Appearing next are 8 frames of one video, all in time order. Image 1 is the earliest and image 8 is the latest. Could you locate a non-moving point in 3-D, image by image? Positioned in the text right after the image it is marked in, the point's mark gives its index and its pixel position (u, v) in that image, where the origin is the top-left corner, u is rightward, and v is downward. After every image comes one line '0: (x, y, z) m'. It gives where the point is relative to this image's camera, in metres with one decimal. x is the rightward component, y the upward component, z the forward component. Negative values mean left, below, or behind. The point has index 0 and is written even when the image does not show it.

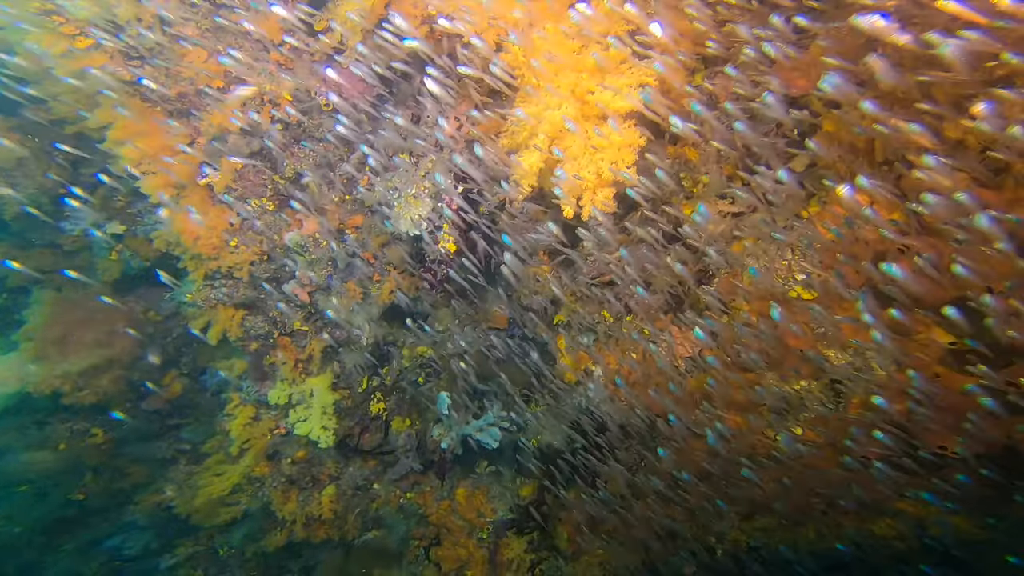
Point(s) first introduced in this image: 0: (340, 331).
0: (-2.2, -0.5, +5.5) m
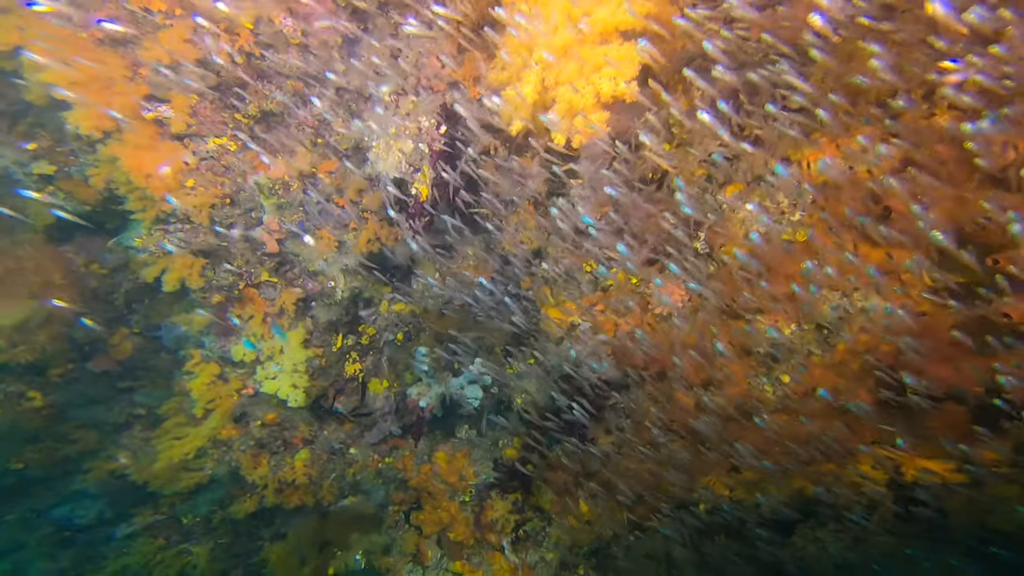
0: (-2.4, +0.1, +5.0) m
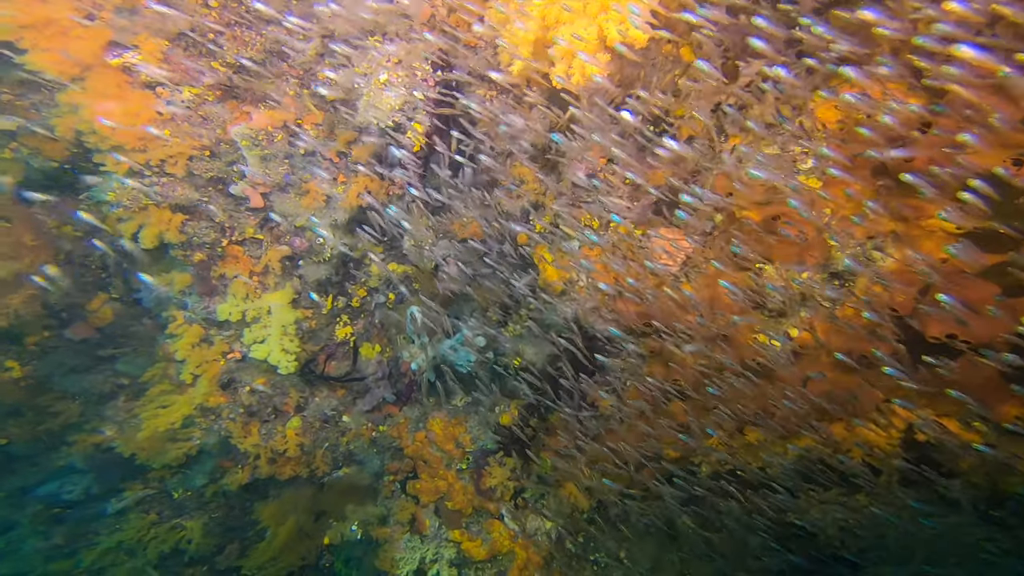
0: (-2.4, +0.6, +4.8) m
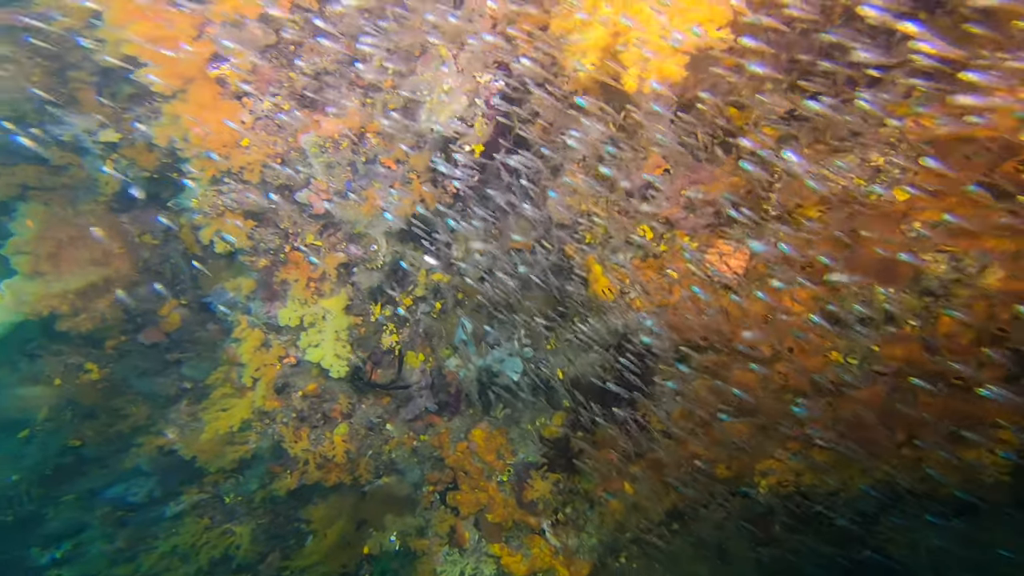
0: (-1.9, +0.5, +5.1) m
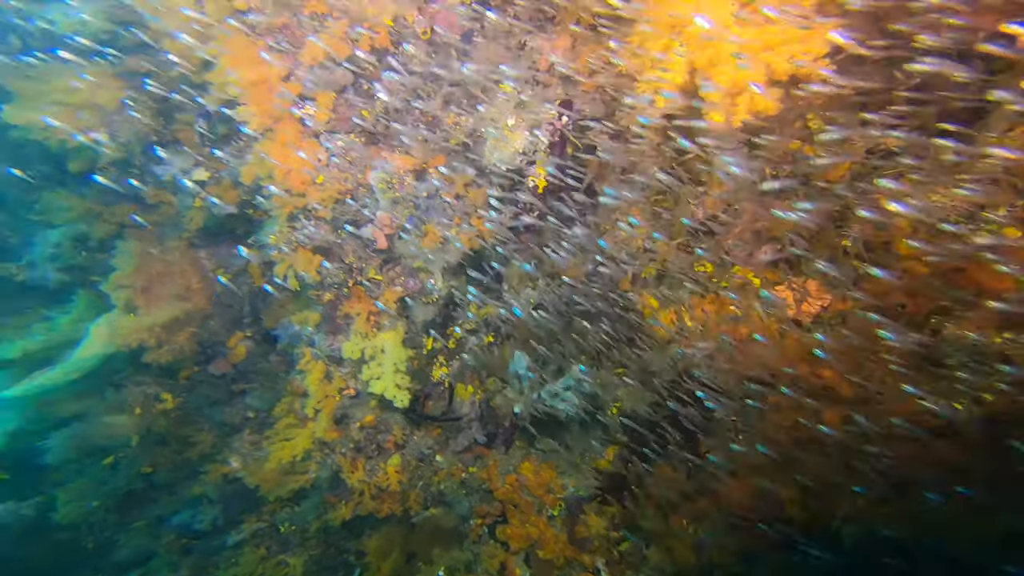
0: (-1.2, +0.1, +5.3) m
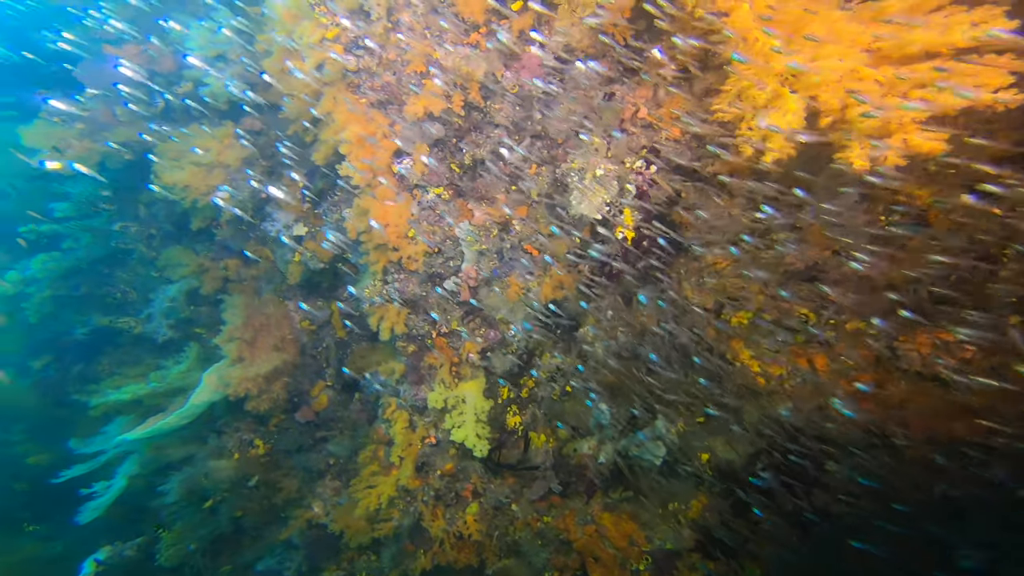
0: (-0.2, -0.5, +5.4) m
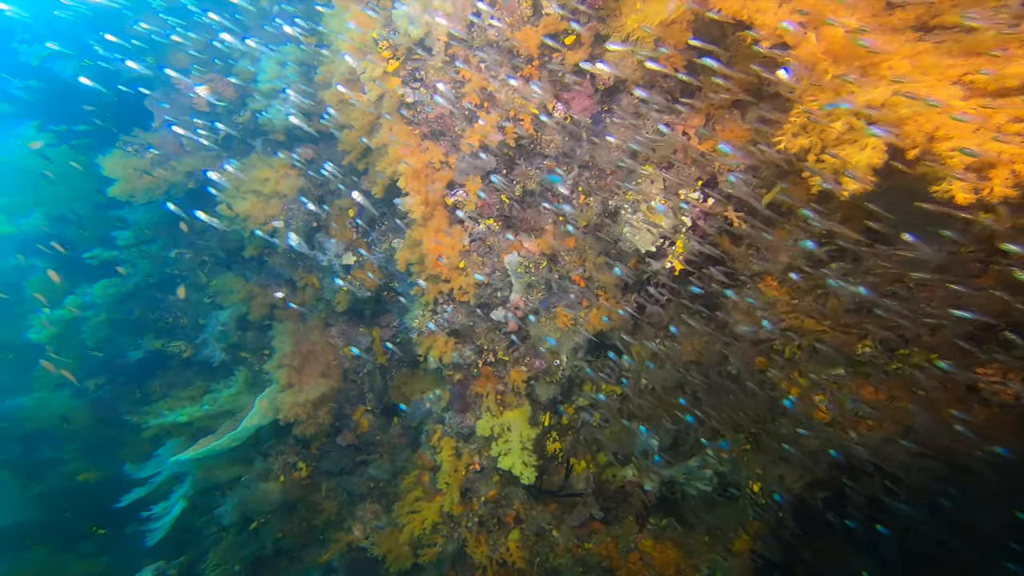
0: (+0.3, -0.9, +5.5) m
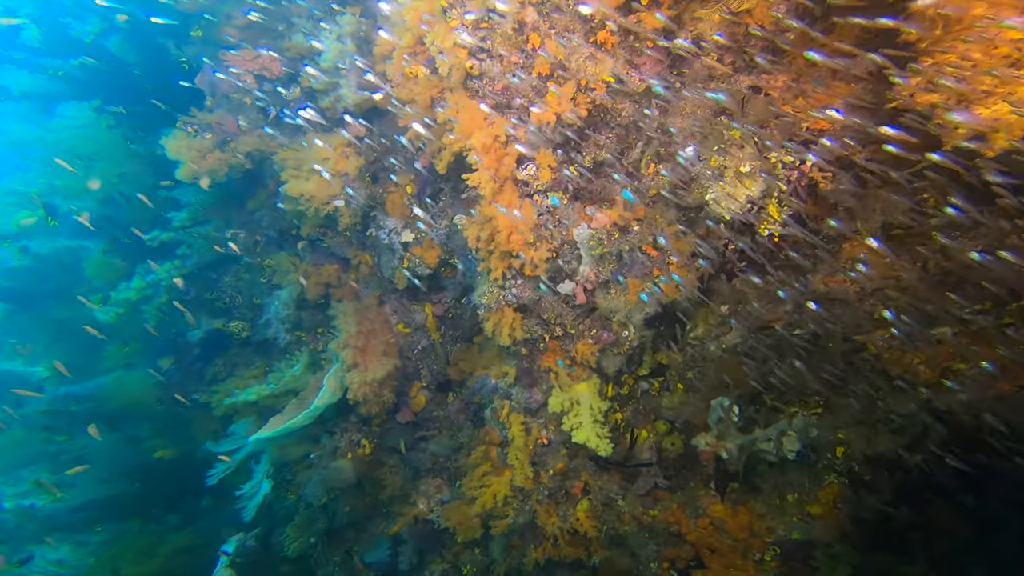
0: (+1.2, -0.6, +5.4) m
